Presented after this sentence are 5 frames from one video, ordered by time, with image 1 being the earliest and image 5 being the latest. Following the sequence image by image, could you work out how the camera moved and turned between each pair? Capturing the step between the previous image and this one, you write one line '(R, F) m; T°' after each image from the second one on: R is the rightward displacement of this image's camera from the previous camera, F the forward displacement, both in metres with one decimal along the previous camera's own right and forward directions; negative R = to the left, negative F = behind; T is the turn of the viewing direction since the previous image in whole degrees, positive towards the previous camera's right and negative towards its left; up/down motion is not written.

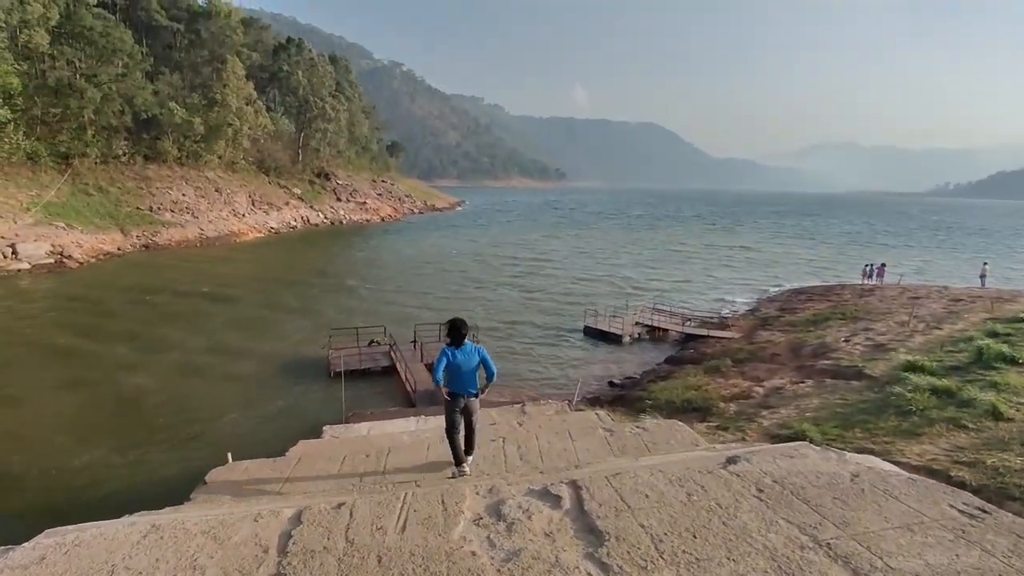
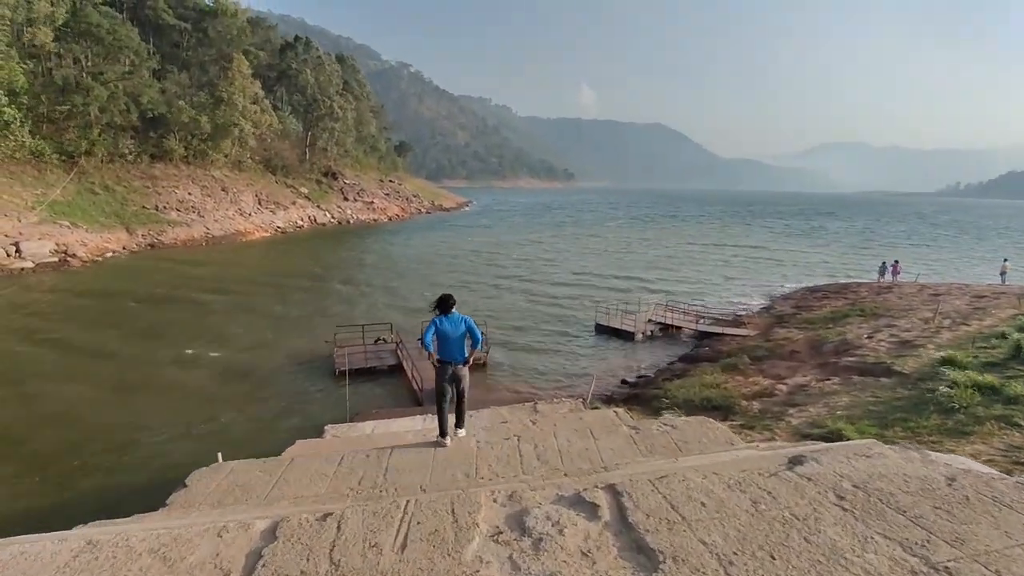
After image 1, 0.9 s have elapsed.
(-0.1, +0.5) m; -1°
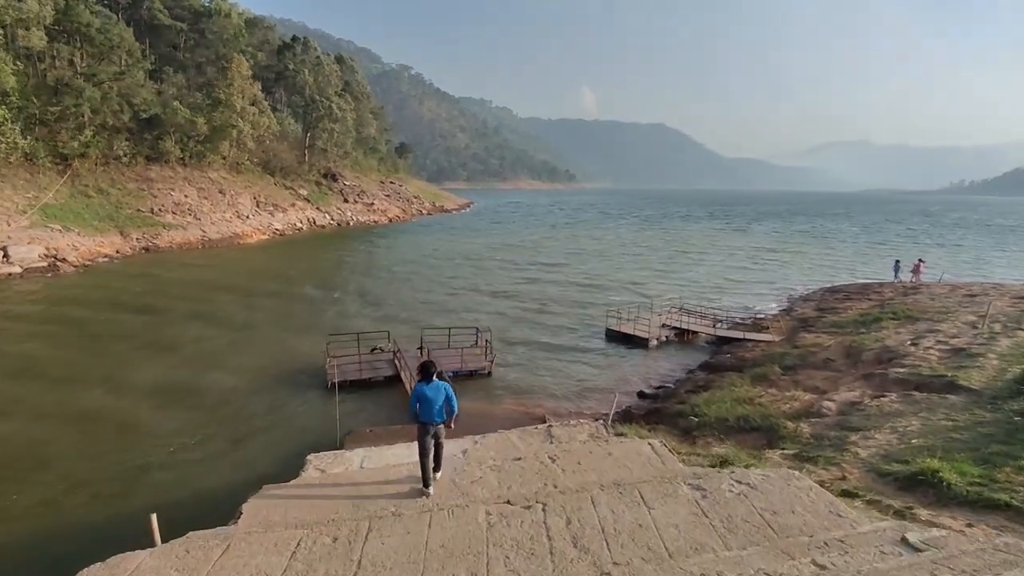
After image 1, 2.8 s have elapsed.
(-0.1, +1.4) m; 0°
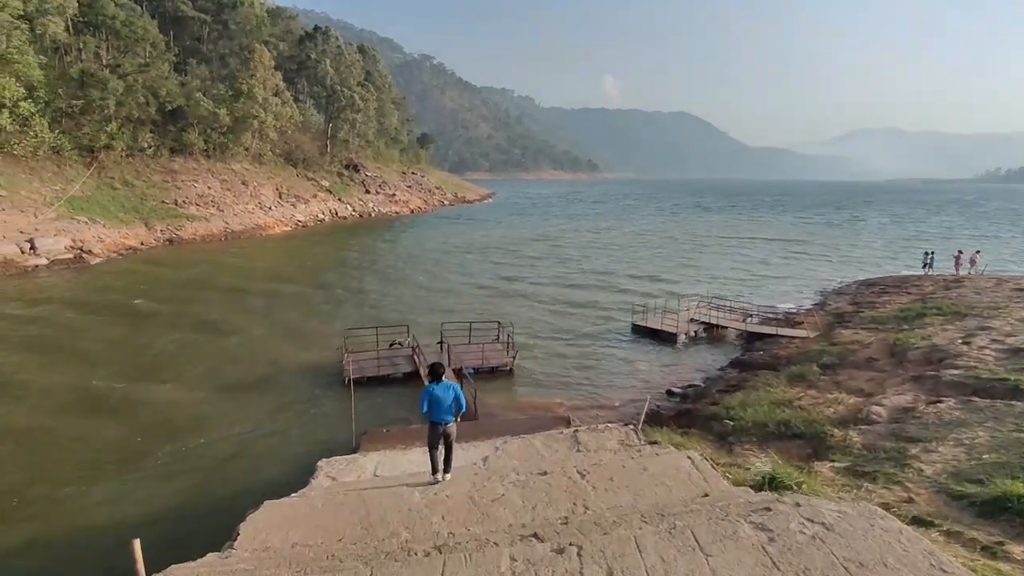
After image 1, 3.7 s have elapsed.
(0.0, +0.6) m; -2°
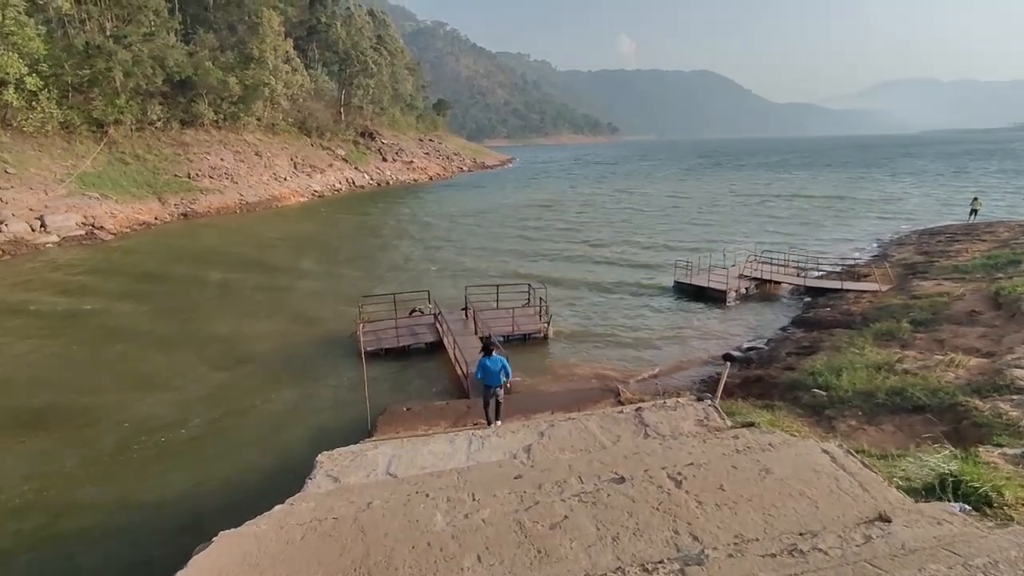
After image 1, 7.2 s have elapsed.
(-0.2, +1.9) m; -2°
